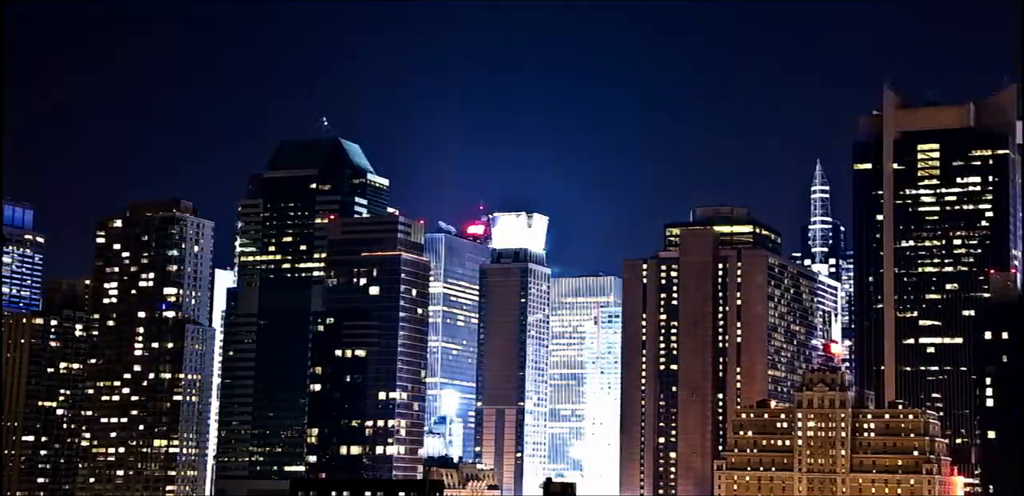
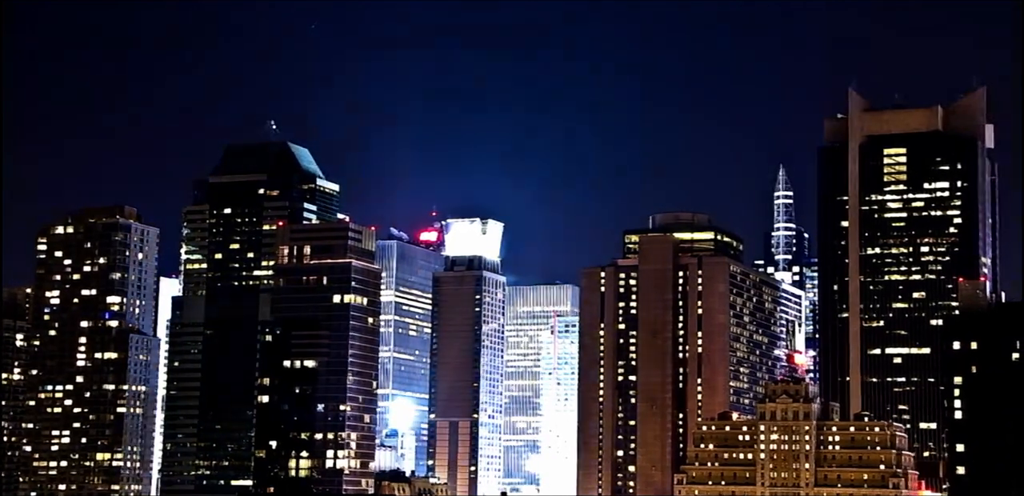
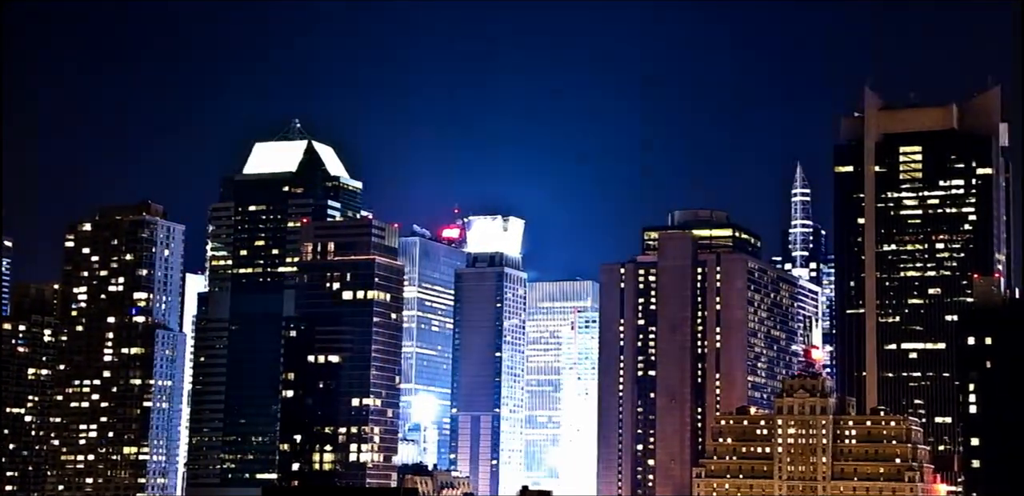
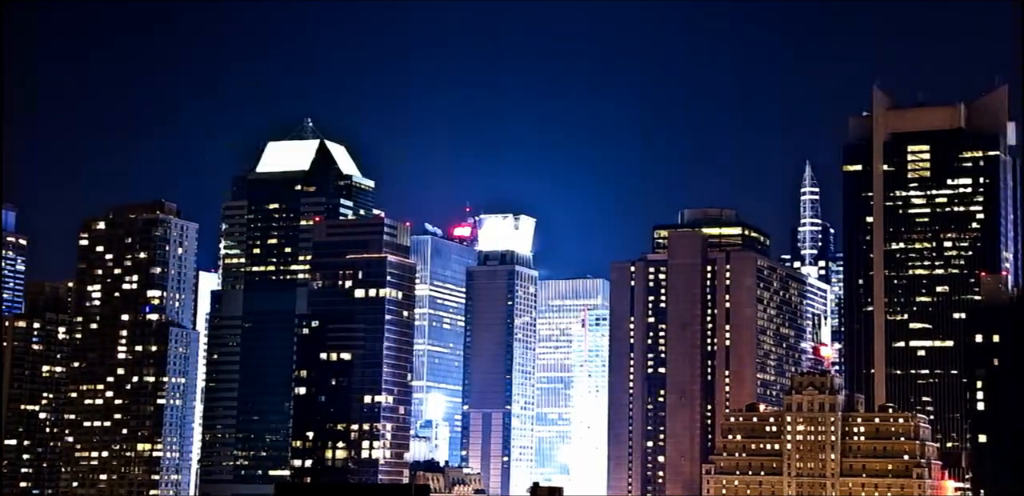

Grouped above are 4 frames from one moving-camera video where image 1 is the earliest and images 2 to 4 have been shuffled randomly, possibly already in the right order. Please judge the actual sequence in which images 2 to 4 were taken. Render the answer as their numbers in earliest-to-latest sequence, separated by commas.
4, 3, 2
